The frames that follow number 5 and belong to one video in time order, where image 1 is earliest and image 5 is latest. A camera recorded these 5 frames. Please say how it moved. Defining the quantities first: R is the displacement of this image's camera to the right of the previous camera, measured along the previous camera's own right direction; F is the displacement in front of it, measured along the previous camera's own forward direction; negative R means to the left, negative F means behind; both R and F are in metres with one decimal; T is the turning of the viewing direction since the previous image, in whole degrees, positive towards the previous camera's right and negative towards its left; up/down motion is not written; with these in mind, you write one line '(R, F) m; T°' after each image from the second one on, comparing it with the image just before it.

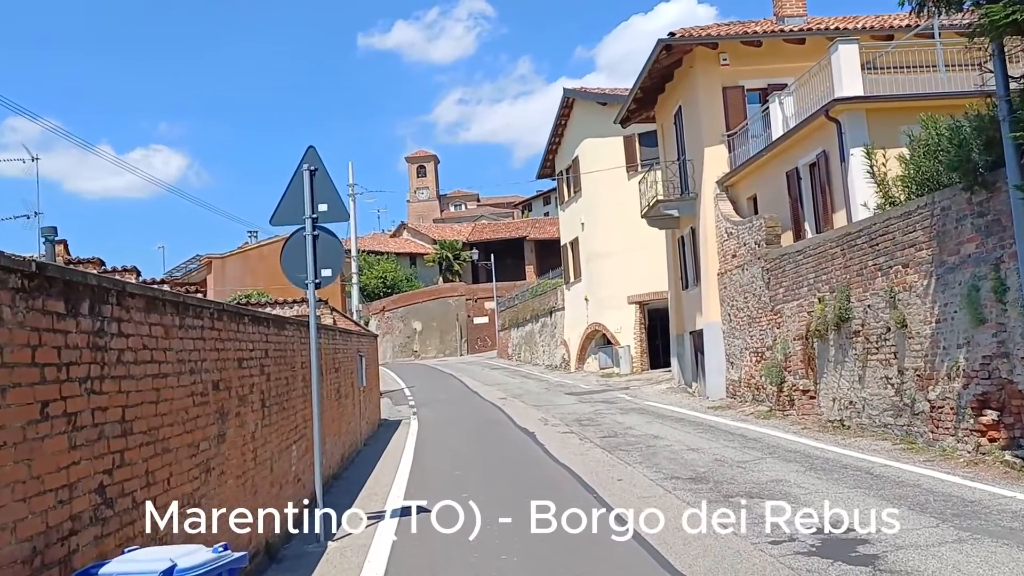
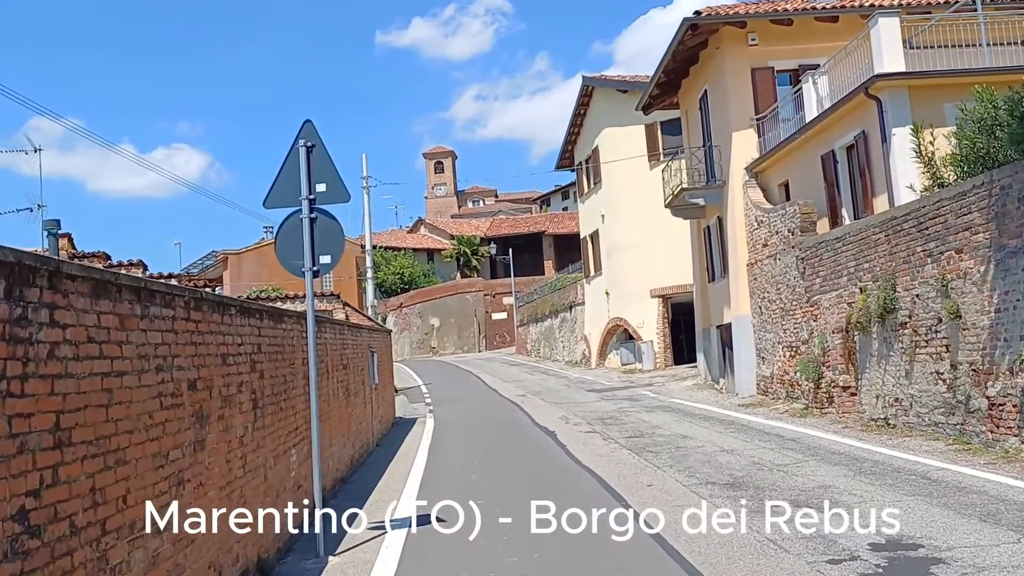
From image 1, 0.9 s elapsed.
(0.0, +0.9) m; -1°
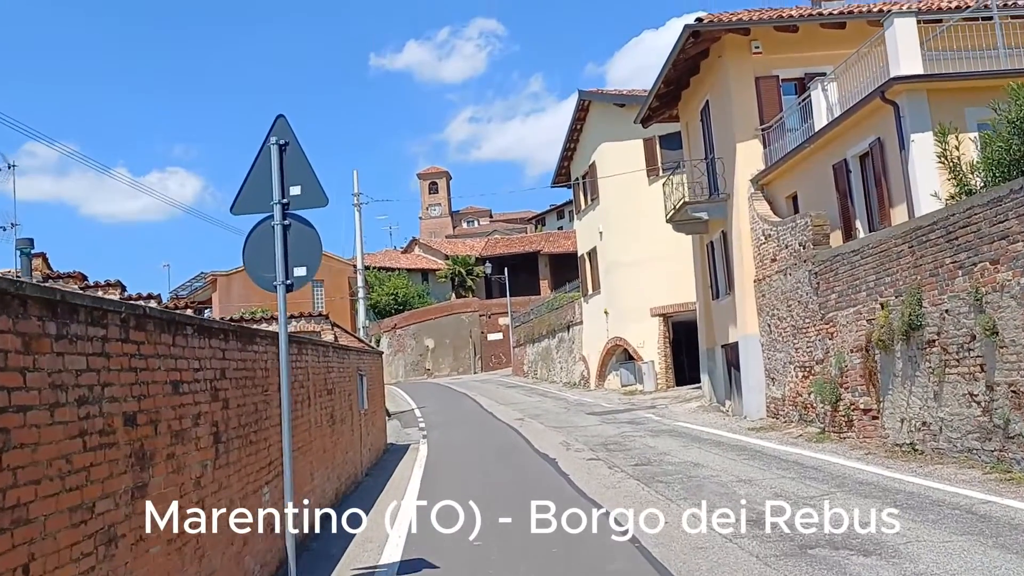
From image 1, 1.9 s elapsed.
(0.0, +0.9) m; 0°
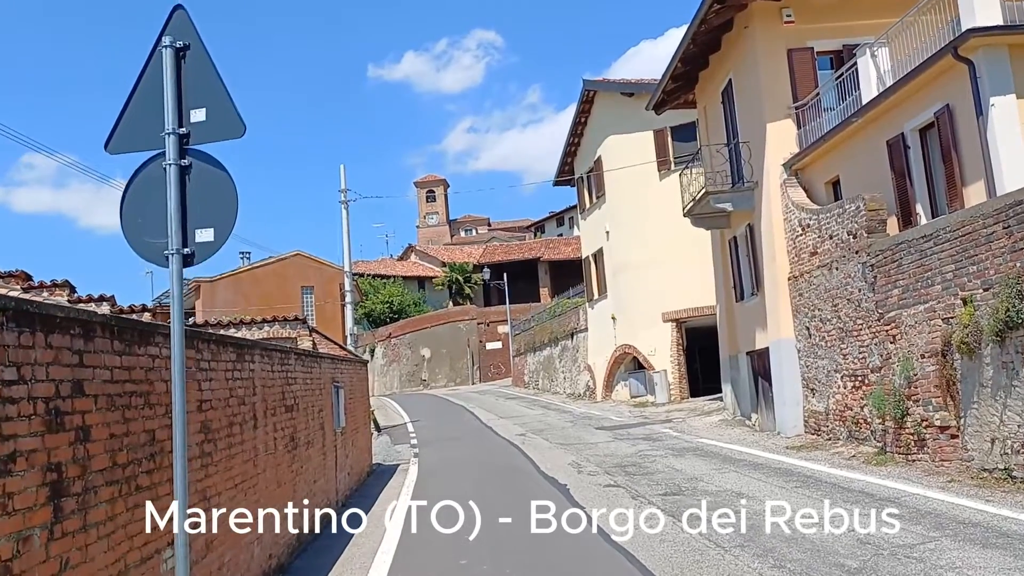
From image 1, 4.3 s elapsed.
(-0.1, +2.2) m; 0°
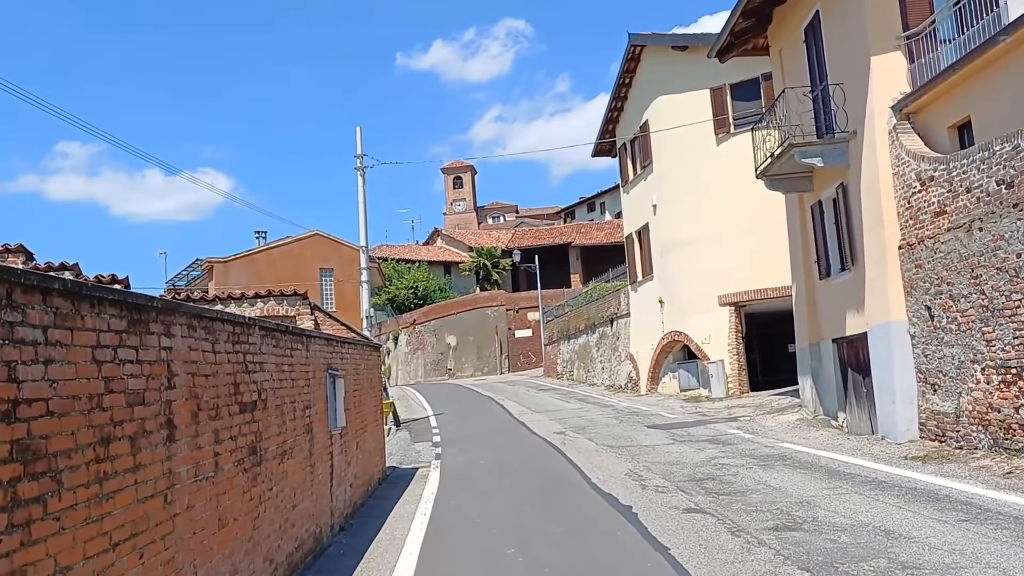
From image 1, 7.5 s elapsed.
(-0.3, +3.0) m; -2°
